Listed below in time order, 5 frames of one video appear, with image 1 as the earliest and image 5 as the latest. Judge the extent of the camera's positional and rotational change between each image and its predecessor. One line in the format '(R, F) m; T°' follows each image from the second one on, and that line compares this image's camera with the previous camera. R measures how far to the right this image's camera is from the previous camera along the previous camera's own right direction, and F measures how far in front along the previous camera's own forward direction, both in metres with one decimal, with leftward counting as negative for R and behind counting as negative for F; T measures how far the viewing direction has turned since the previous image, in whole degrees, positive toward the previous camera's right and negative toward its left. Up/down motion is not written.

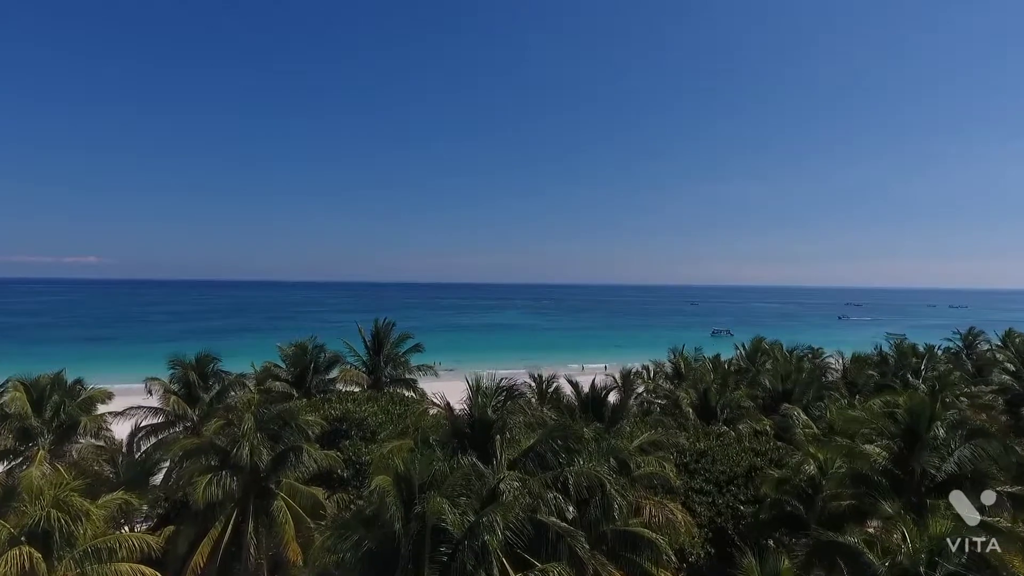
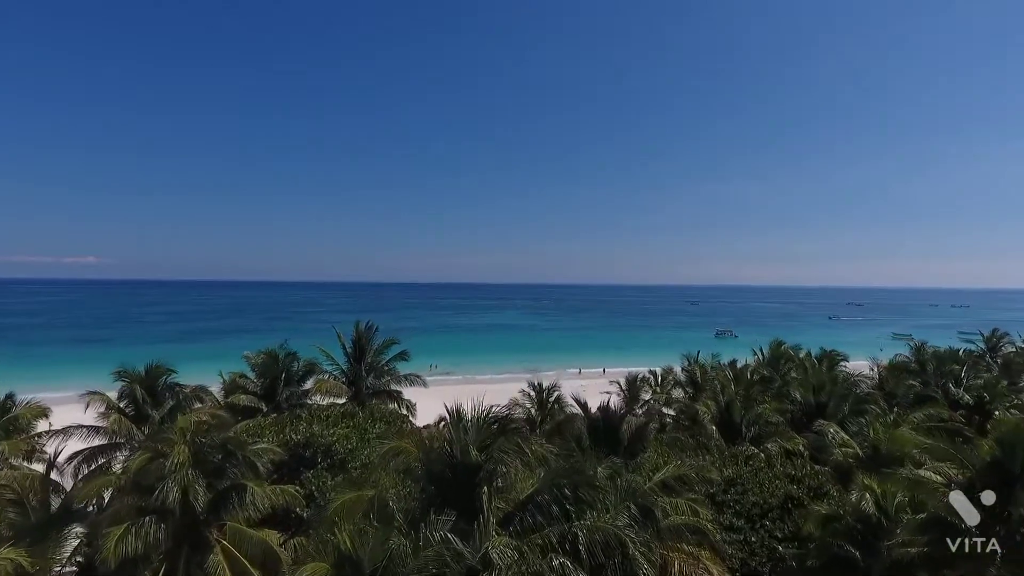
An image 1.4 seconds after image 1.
(+0.1, +1.9) m; 0°
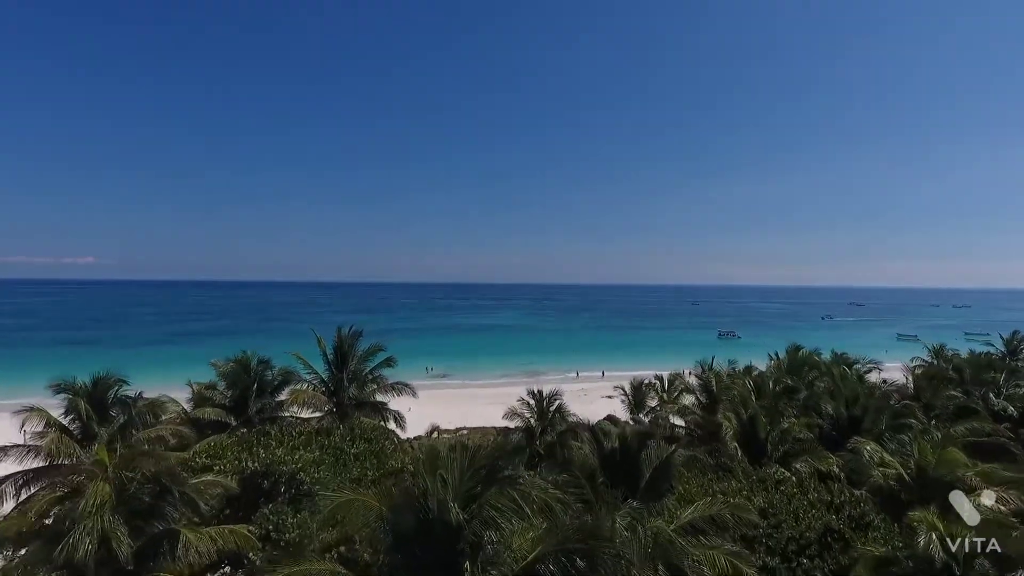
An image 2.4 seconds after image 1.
(+0.1, +1.5) m; 0°
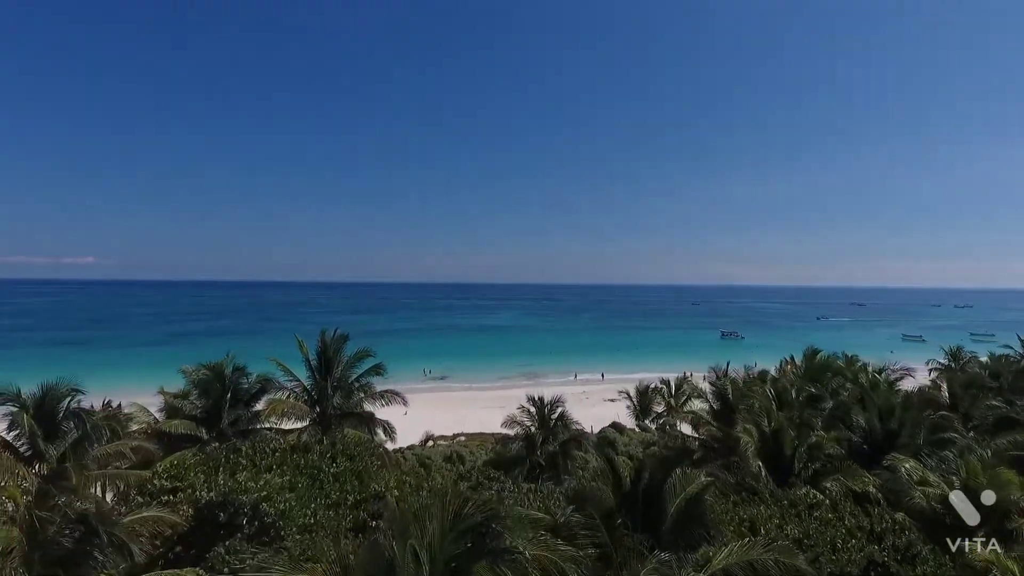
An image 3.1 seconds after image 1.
(0.0, +1.2) m; 0°
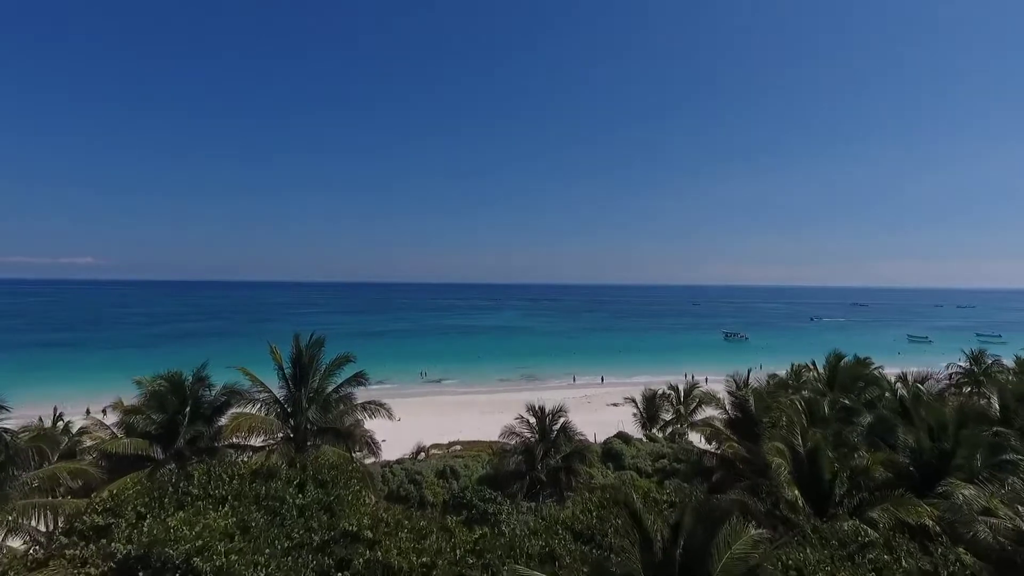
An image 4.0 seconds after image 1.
(0.0, +1.5) m; 0°
